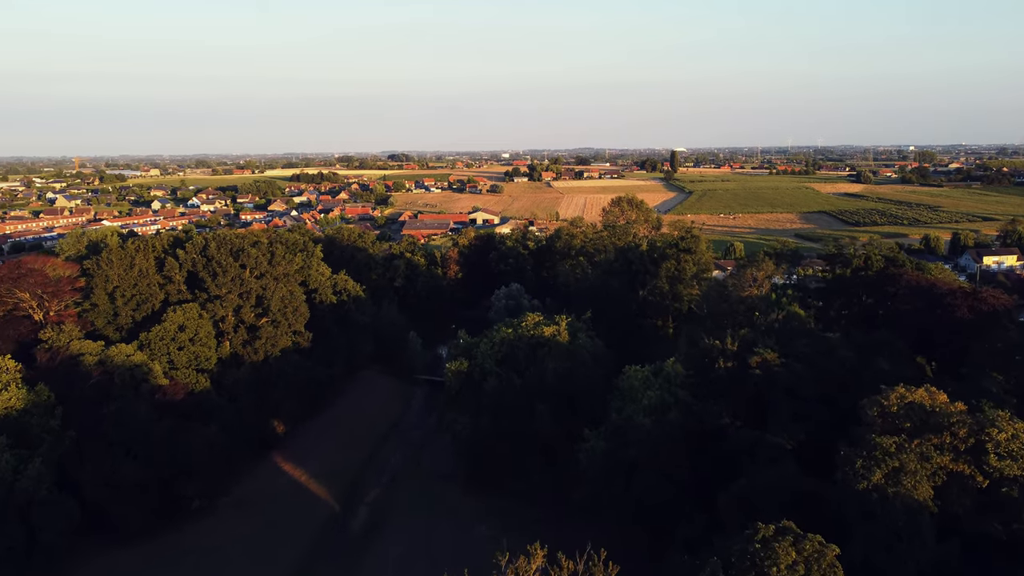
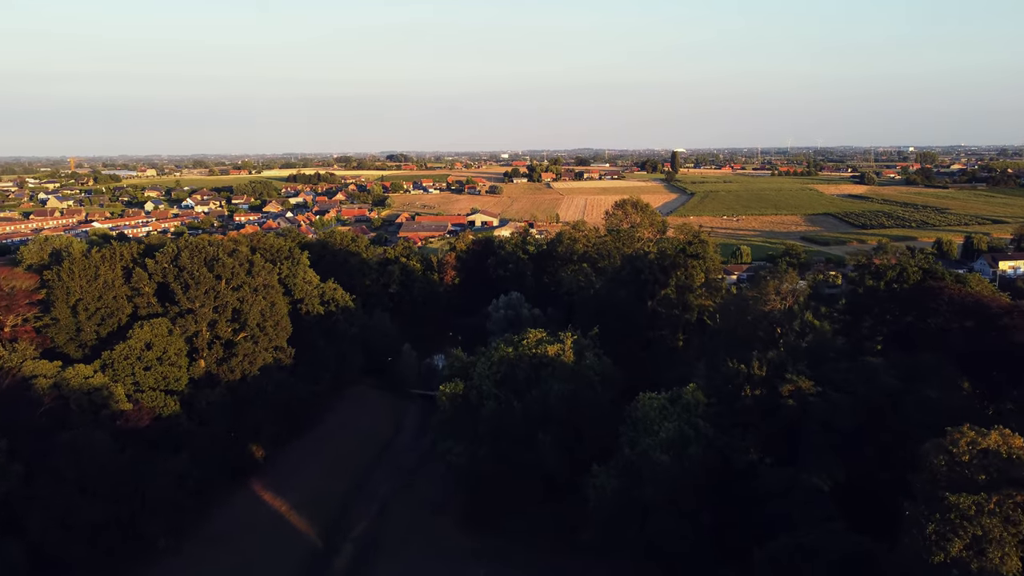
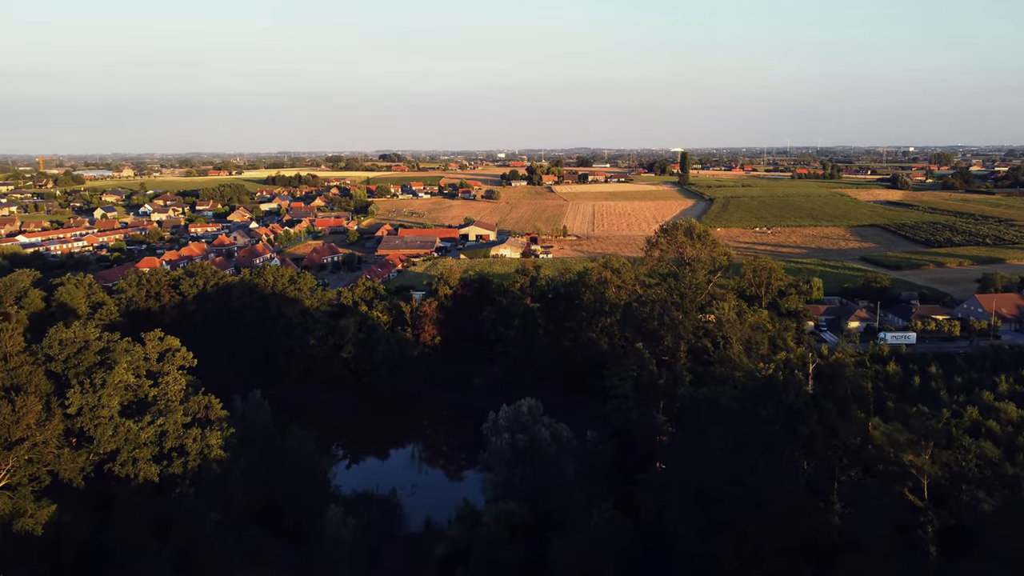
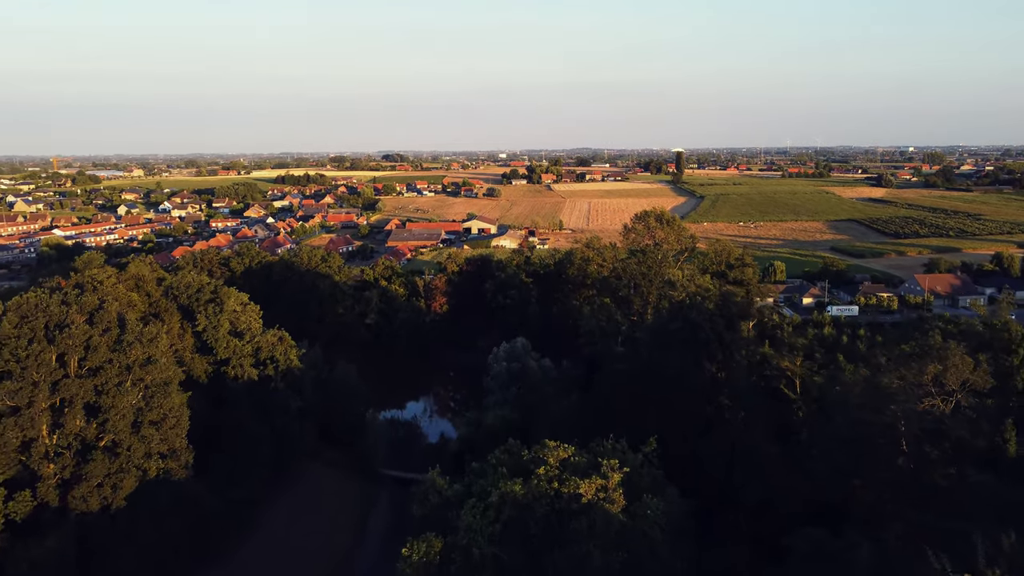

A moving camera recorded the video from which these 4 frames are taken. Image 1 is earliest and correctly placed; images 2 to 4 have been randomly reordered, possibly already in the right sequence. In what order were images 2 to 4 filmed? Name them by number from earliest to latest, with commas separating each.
2, 4, 3
